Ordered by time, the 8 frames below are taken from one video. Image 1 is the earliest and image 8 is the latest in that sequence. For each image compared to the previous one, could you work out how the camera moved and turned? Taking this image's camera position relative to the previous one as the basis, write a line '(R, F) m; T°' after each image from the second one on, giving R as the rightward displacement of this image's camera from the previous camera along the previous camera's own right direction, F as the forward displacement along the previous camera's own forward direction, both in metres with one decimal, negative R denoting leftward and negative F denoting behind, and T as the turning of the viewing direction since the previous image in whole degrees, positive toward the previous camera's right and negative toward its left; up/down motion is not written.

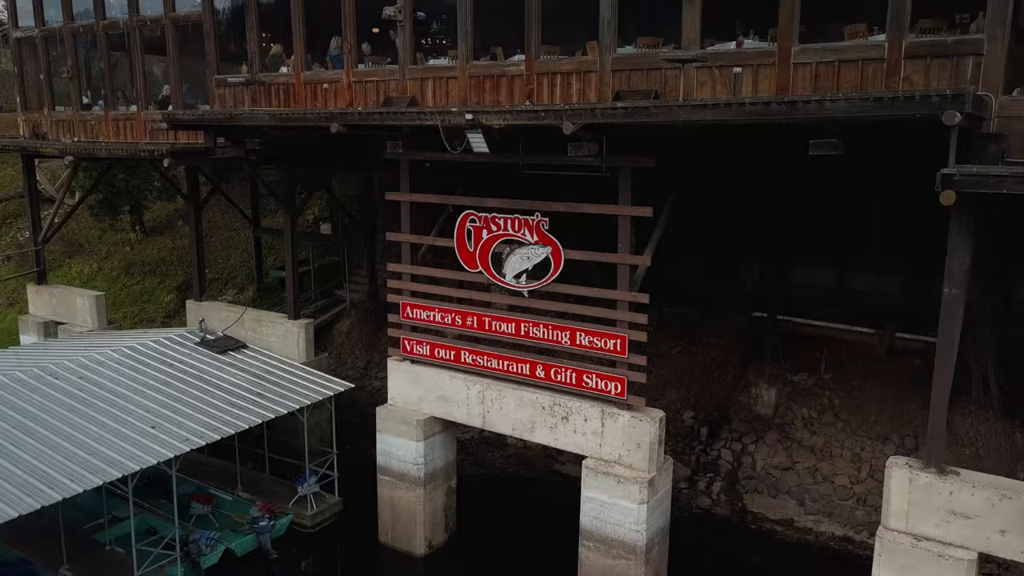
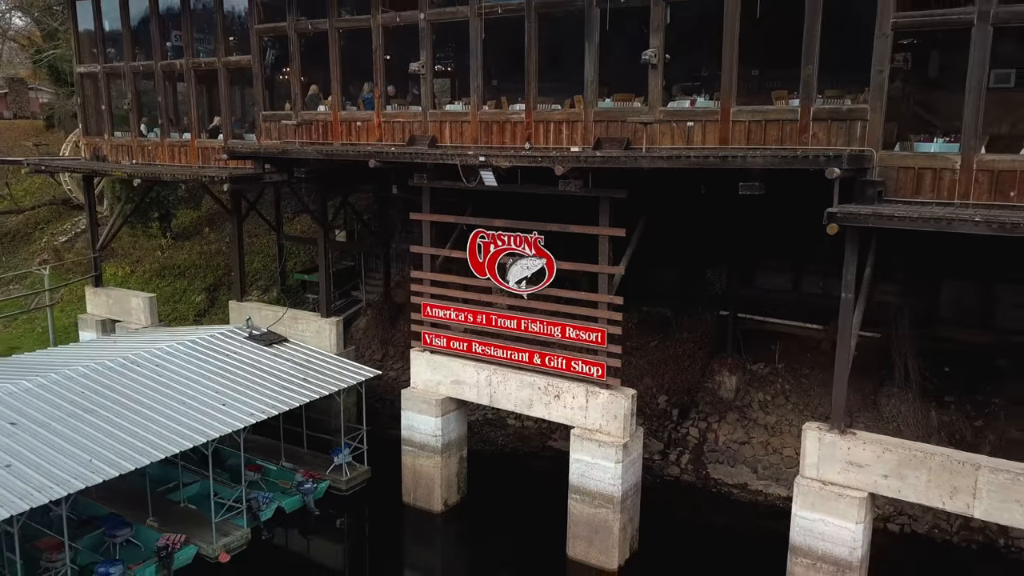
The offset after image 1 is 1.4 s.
(-0.1, -2.4) m; 0°
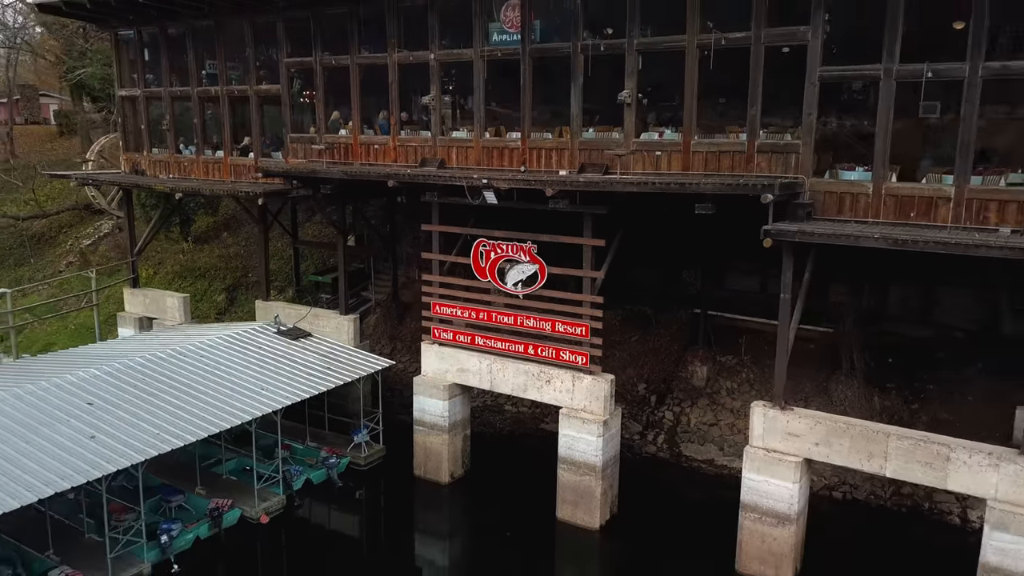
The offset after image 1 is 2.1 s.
(-0.1, -2.1) m; 0°
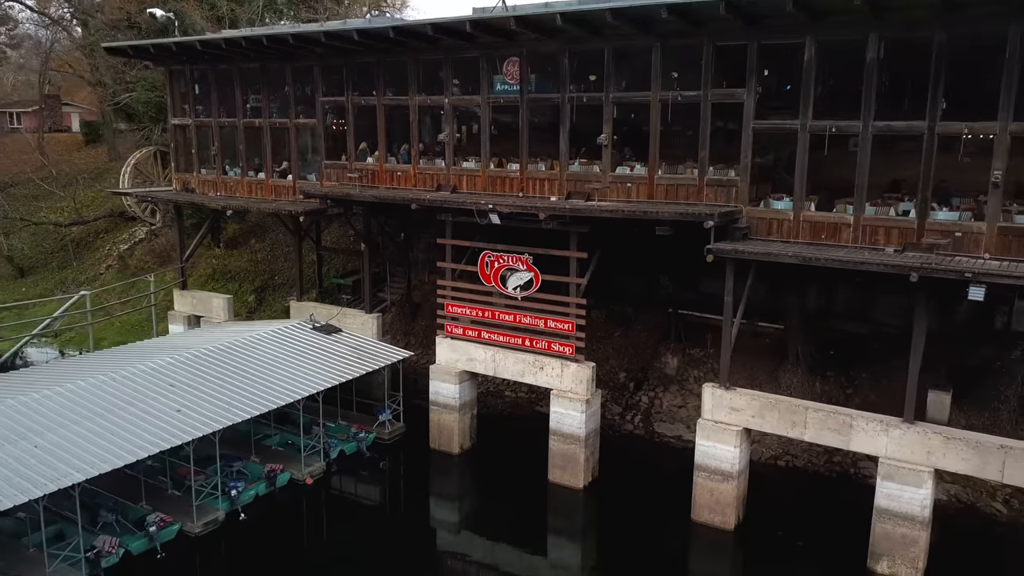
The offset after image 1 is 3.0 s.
(0.0, -3.1) m; 0°
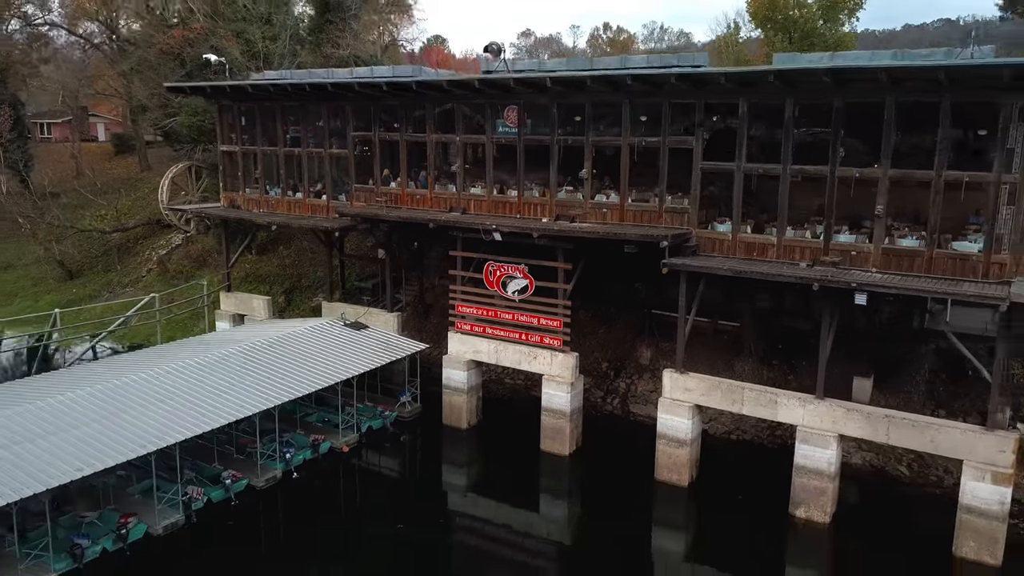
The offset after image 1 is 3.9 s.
(0.0, -3.9) m; 0°
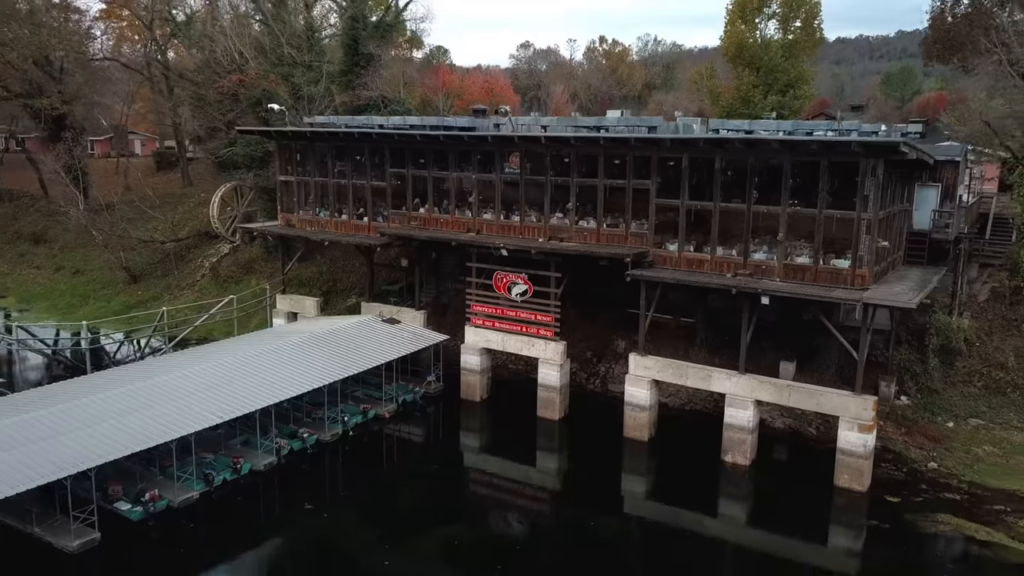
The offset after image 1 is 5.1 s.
(-0.2, -6.3) m; 0°
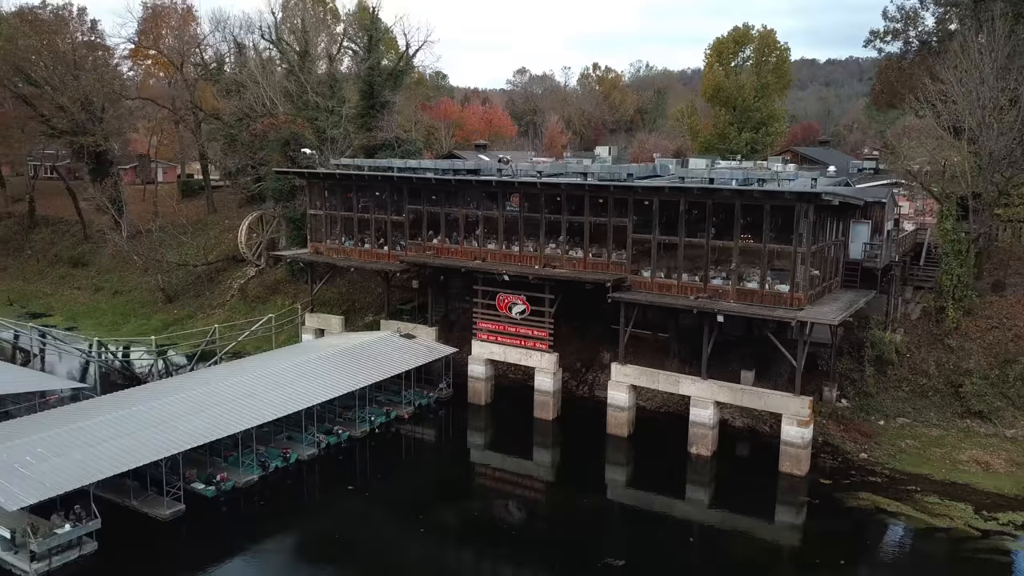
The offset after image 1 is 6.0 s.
(-0.2, -4.9) m; 0°
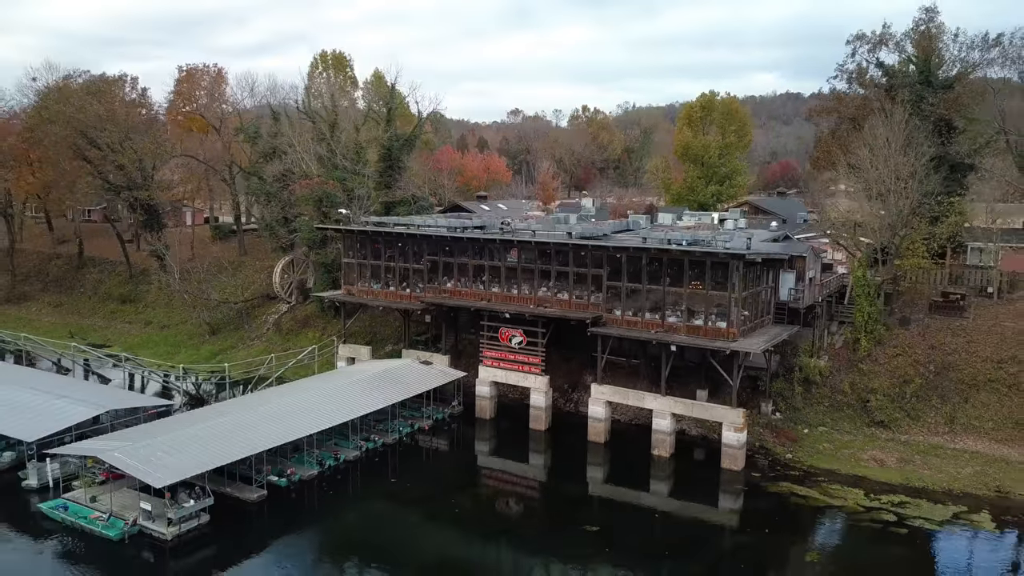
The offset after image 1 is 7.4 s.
(-0.3, -7.9) m; +1°
